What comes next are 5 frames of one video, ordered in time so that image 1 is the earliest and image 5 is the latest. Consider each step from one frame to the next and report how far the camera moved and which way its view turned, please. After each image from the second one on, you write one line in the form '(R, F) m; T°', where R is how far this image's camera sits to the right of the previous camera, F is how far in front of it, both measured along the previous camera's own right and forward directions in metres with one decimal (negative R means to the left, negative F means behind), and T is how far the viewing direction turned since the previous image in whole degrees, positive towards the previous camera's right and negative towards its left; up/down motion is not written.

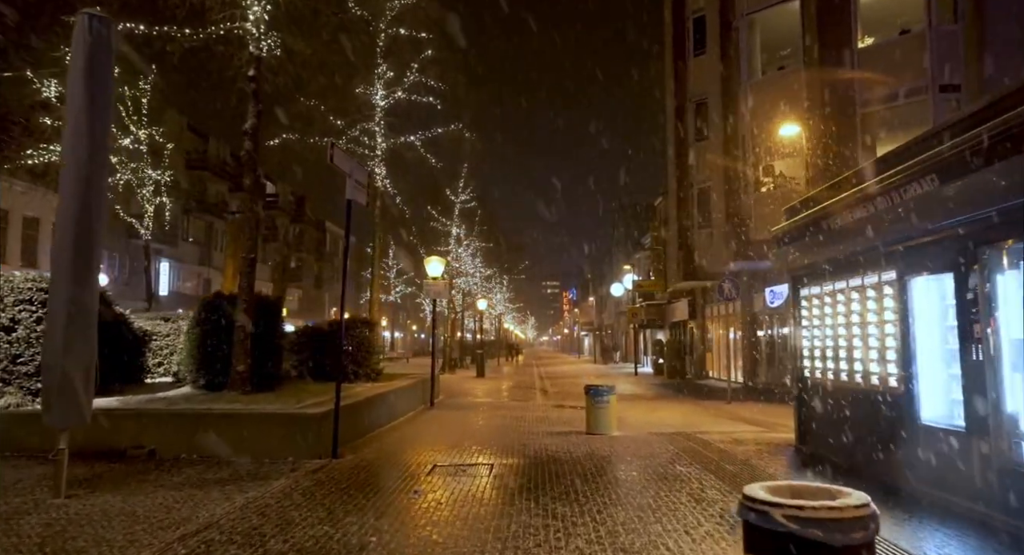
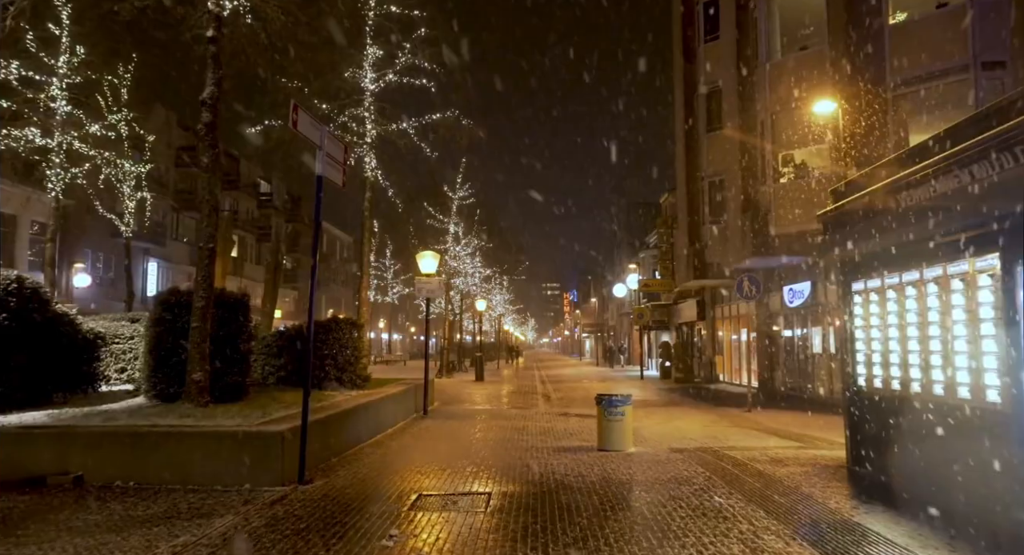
(0.0, +1.6) m; 0°
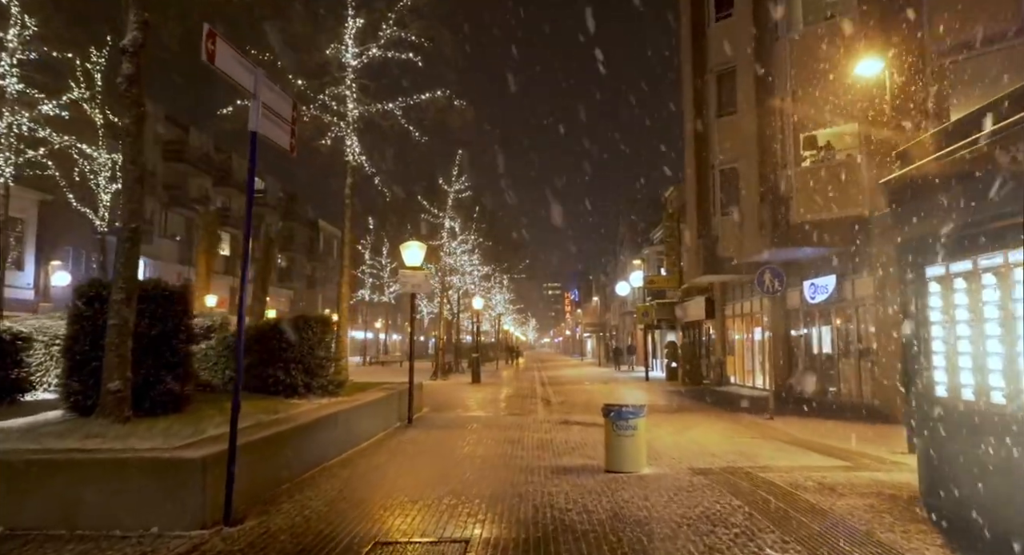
(+0.1, +1.8) m; 0°
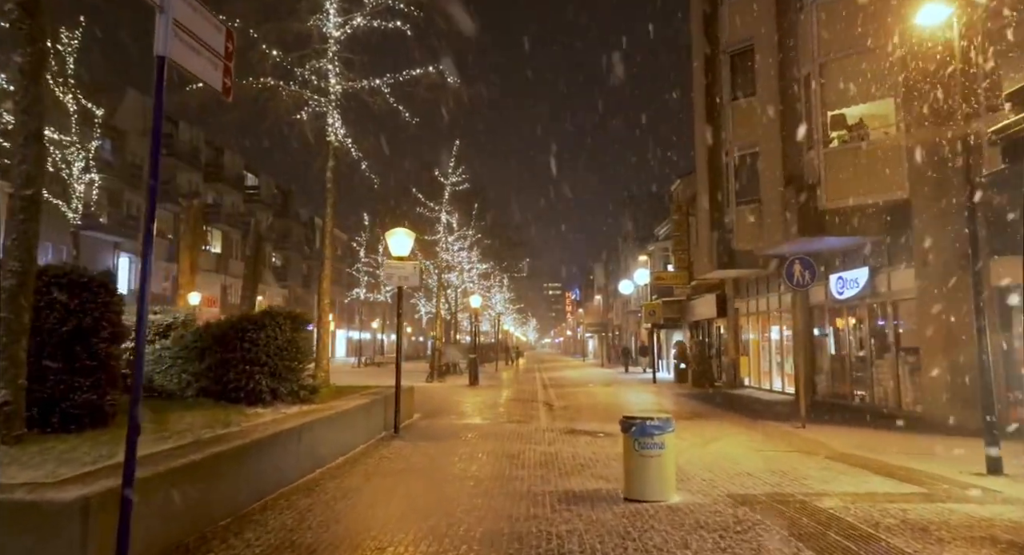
(0.0, +1.7) m; 0°
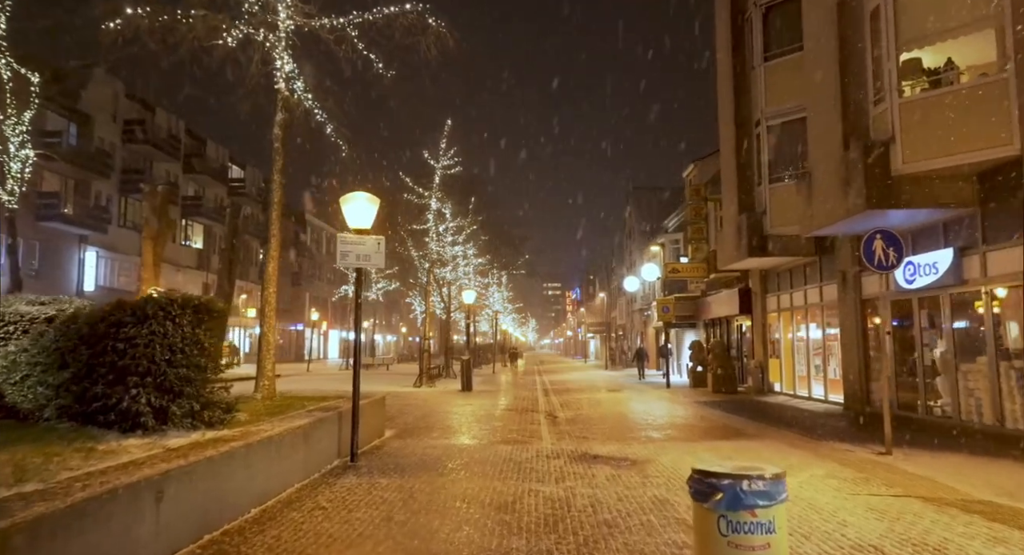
(+0.1, +3.4) m; 0°
